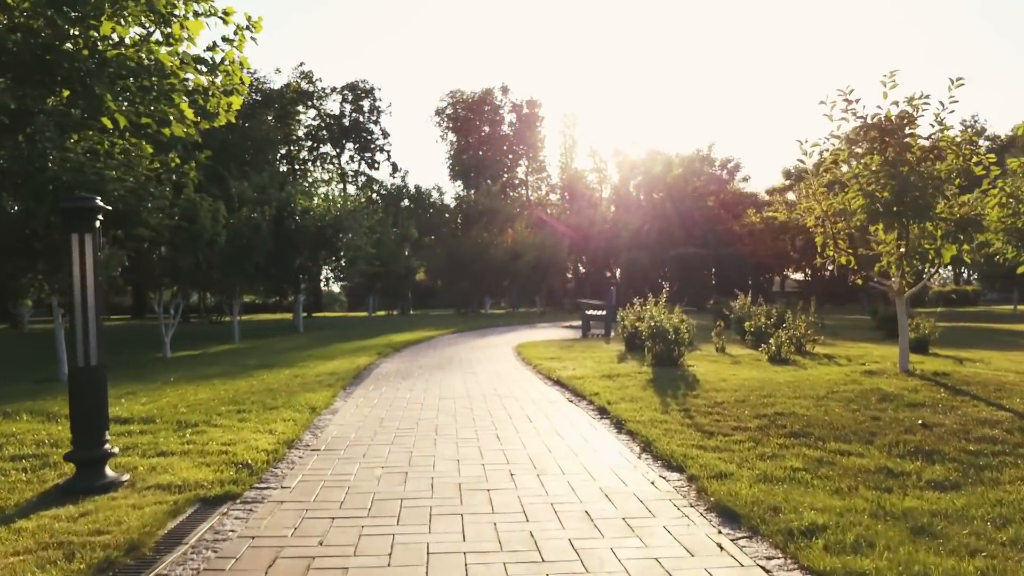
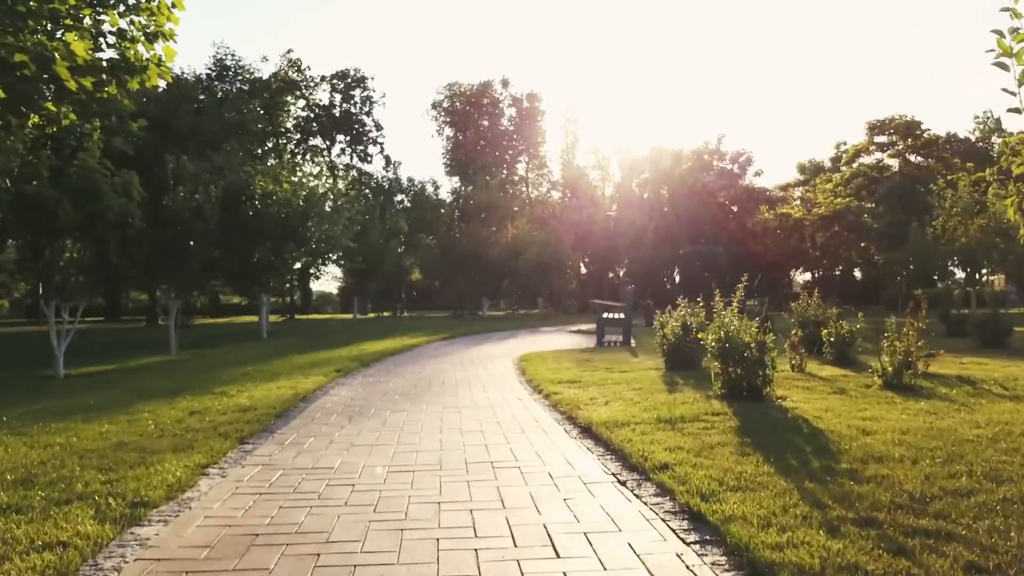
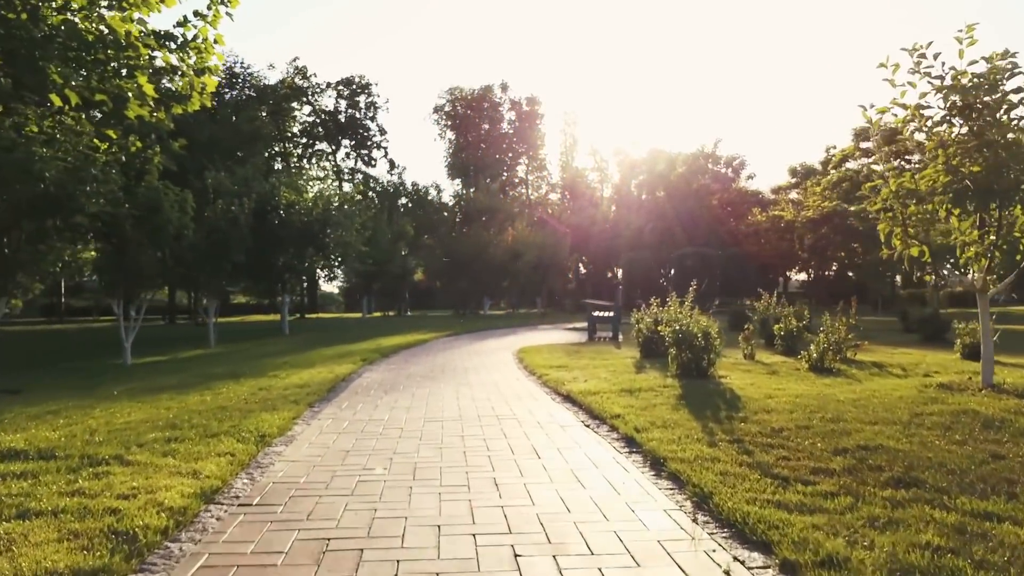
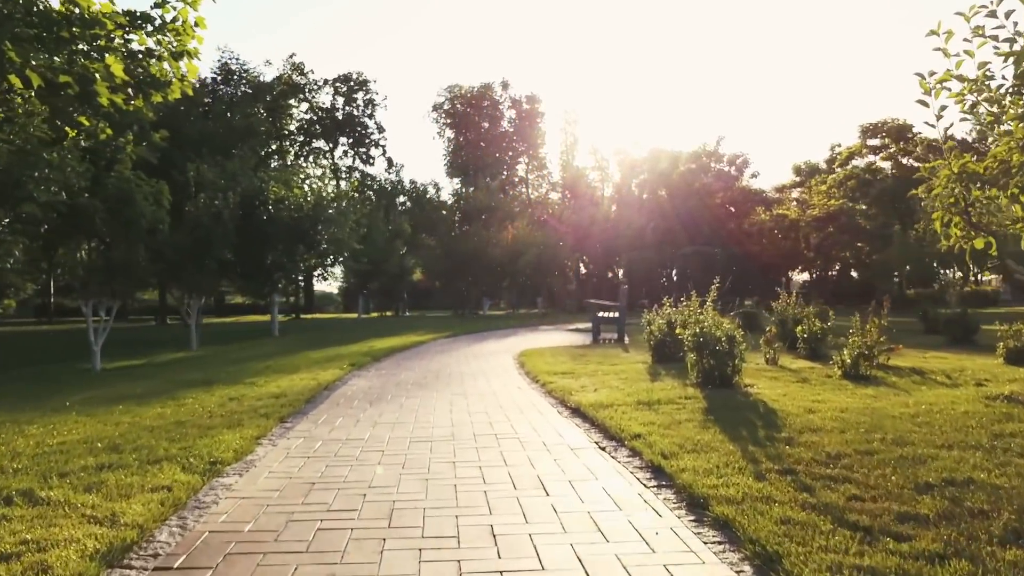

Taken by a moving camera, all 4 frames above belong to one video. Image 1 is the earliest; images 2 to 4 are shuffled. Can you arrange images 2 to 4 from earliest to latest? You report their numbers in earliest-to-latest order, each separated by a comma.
3, 4, 2
